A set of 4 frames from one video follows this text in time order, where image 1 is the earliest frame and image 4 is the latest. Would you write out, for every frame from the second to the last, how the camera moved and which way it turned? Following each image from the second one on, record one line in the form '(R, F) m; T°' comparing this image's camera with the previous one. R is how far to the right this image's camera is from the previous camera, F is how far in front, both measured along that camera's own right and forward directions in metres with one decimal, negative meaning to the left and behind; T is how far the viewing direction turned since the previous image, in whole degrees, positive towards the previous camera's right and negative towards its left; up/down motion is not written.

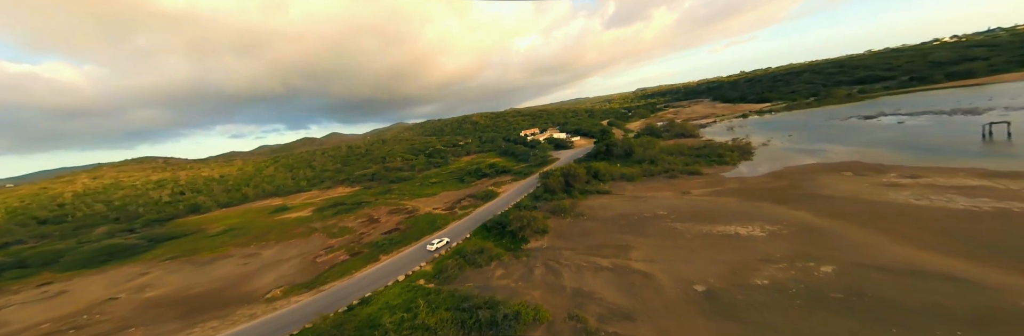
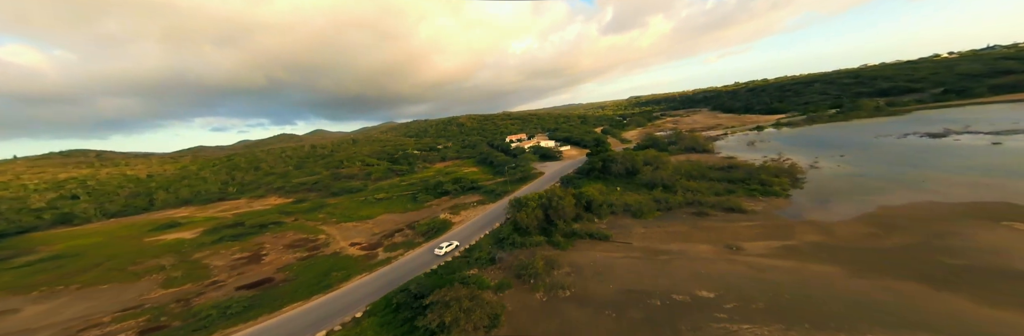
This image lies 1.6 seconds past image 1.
(+3.4, +12.5) m; +2°
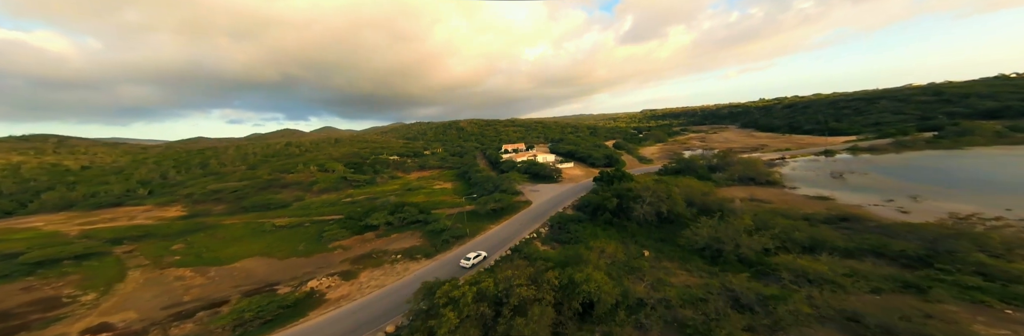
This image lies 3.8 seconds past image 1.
(+4.2, +15.3) m; -2°
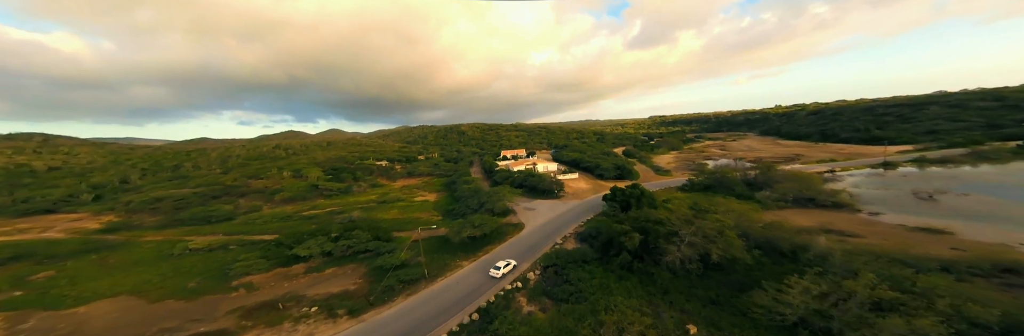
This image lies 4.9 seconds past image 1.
(+1.8, +7.5) m; -1°
